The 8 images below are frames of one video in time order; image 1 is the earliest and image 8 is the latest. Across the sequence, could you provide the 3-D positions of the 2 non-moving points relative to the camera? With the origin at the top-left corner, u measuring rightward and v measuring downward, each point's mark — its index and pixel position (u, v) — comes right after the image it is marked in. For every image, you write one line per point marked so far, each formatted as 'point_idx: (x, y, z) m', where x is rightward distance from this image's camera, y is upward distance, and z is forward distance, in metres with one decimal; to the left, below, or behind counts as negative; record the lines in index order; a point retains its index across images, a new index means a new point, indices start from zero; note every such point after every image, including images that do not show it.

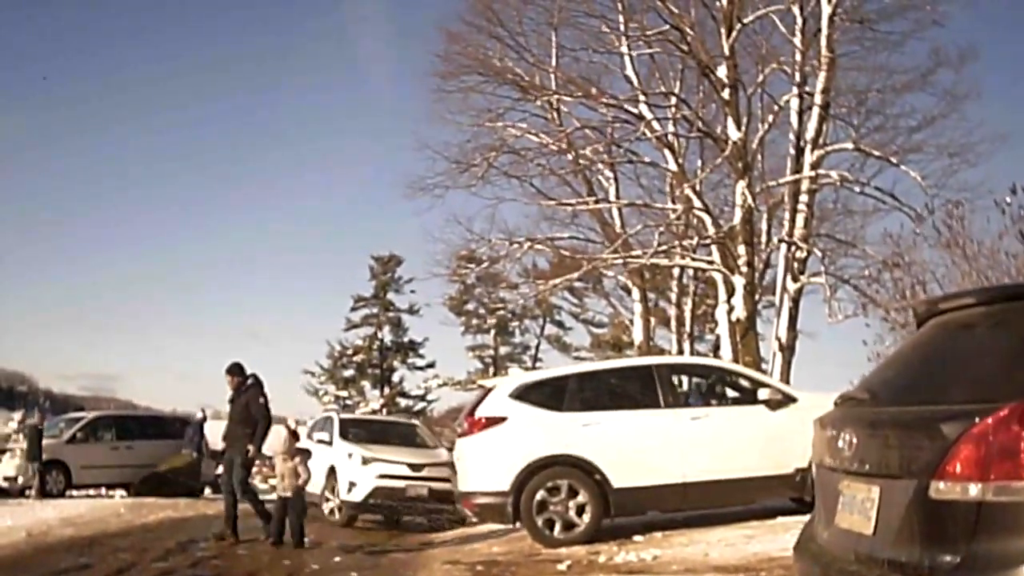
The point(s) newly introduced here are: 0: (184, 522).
0: (-3.6, -2.5, +13.9) m
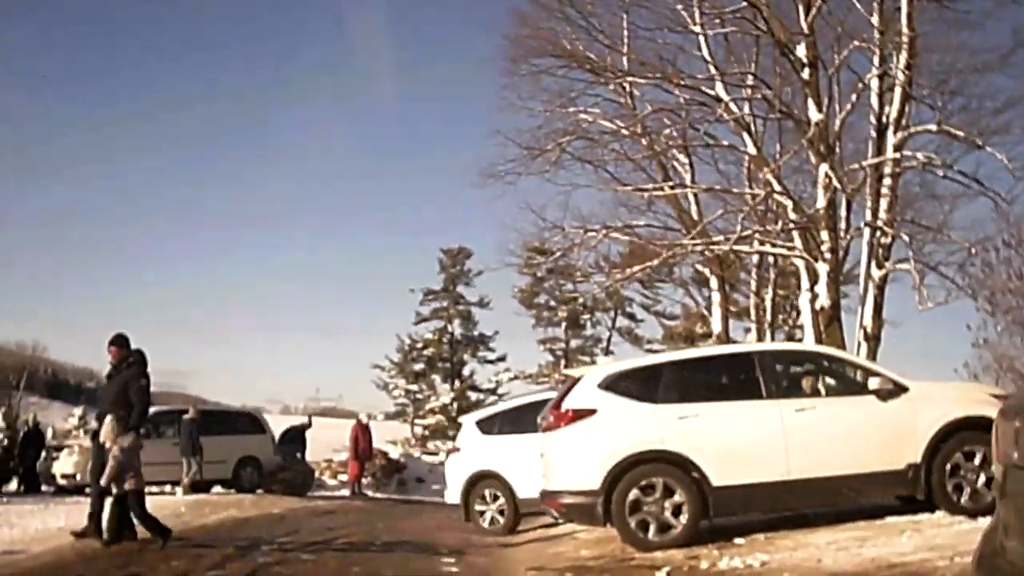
0: (-2.7, -2.4, +13.1) m
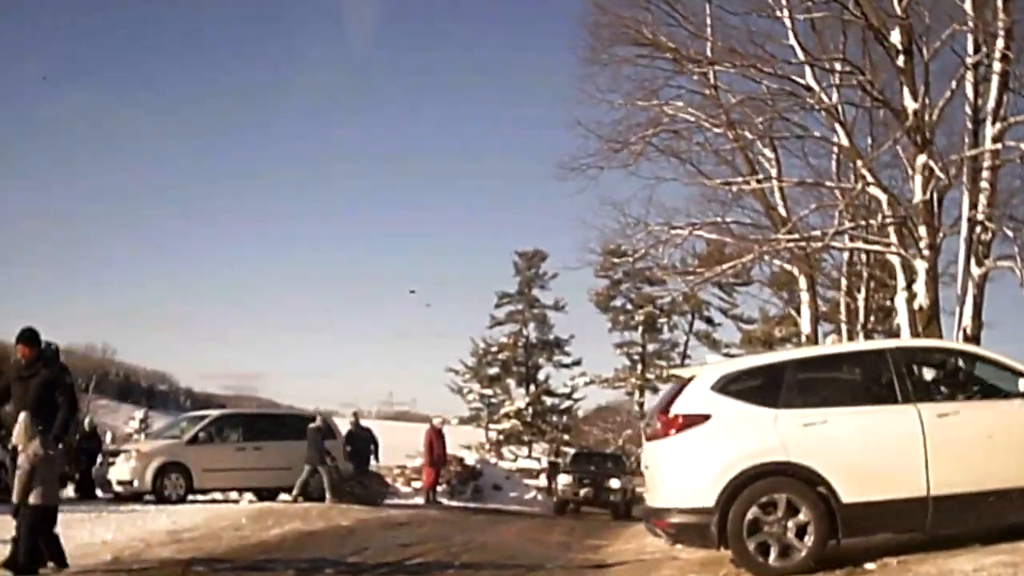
0: (-1.9, -2.3, +12.0) m
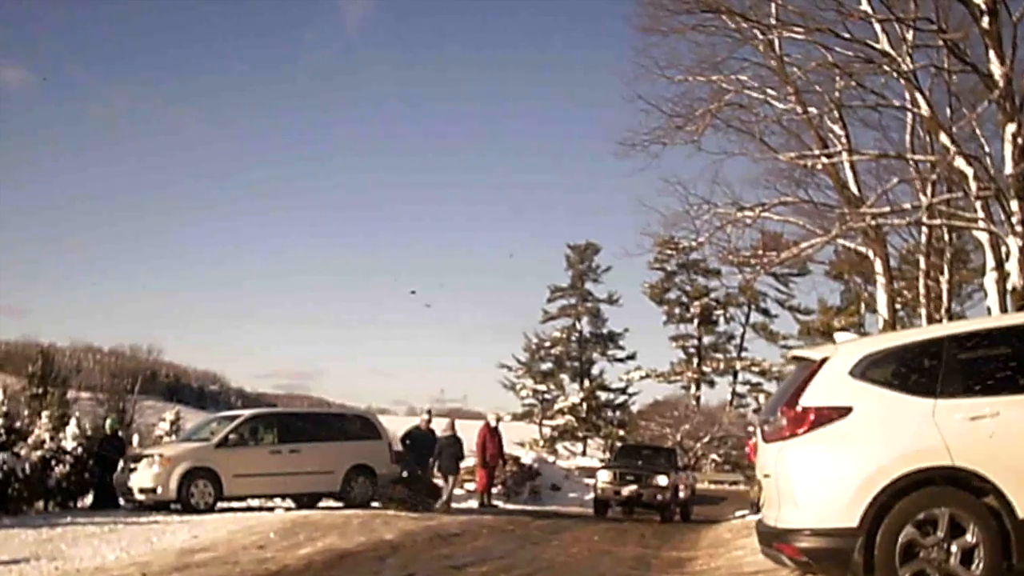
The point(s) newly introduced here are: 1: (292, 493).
0: (-1.3, -2.1, +10.2) m
1: (-3.1, -2.9, +17.7) m
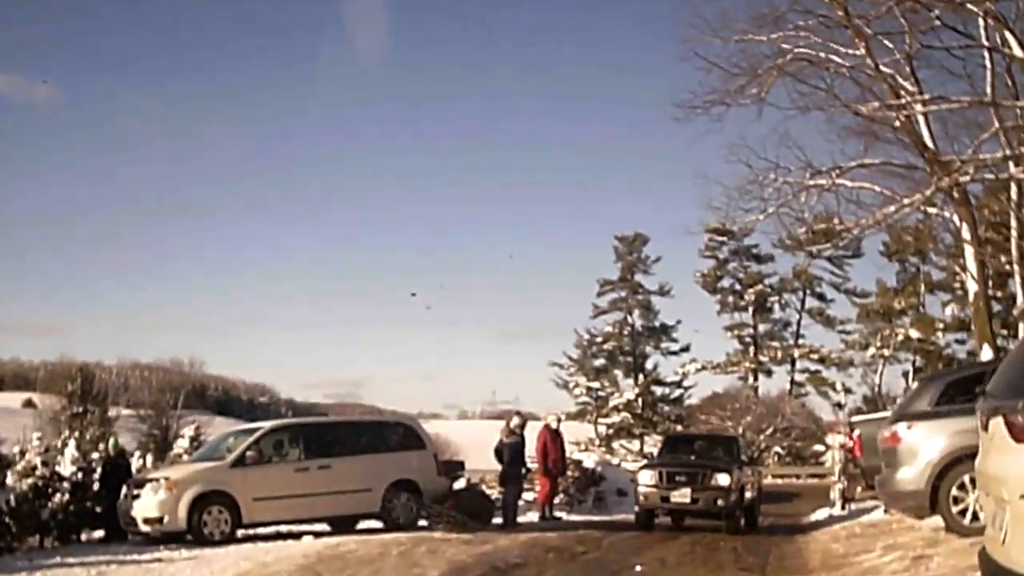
0: (-0.8, -1.9, +7.8) m
1: (-2.3, -2.8, +15.5) m
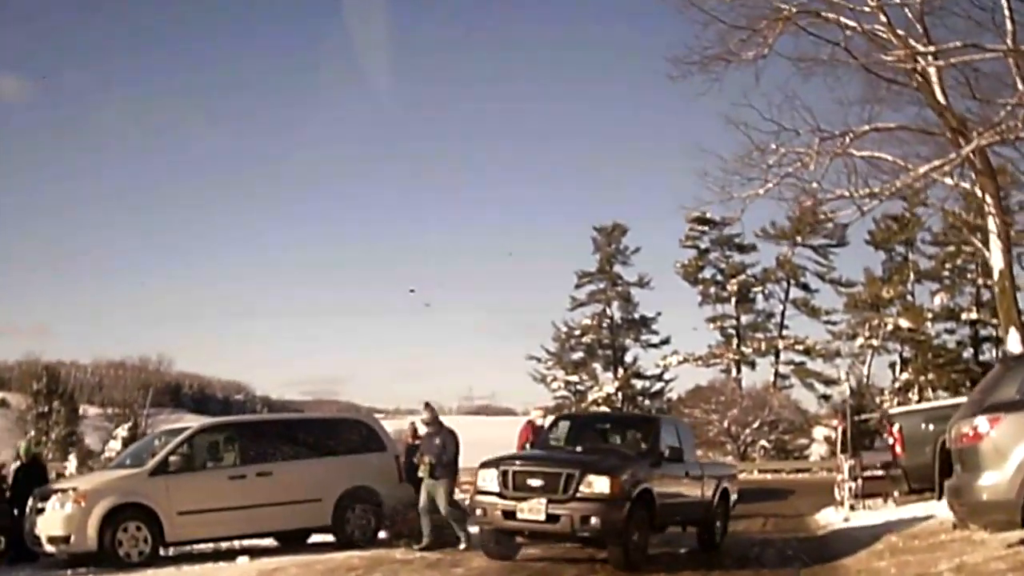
0: (-0.9, -1.7, +5.6) m
1: (-2.5, -2.5, +13.2) m
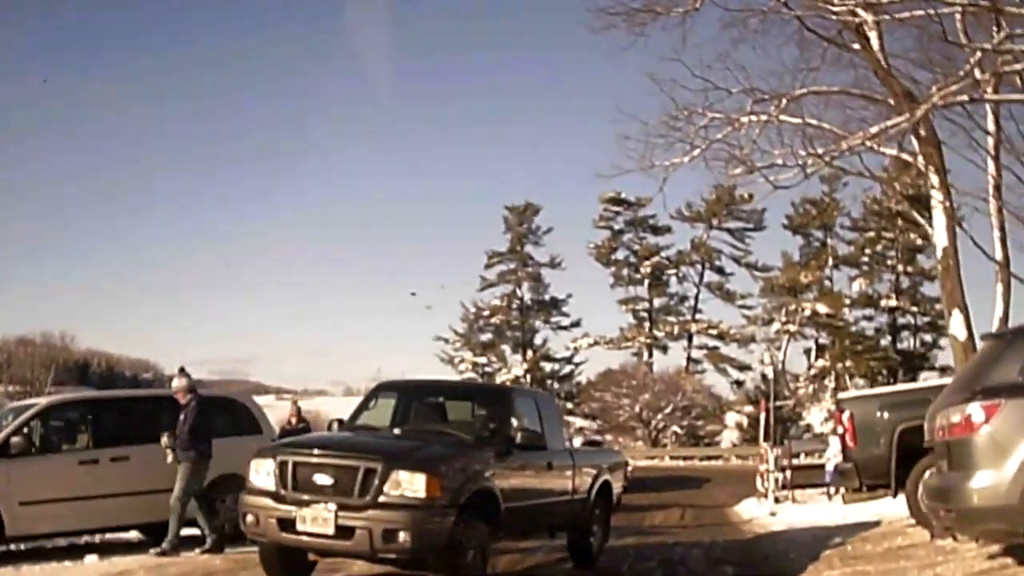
0: (-1.3, -1.5, +3.9) m
1: (-3.4, -2.1, +11.4) m
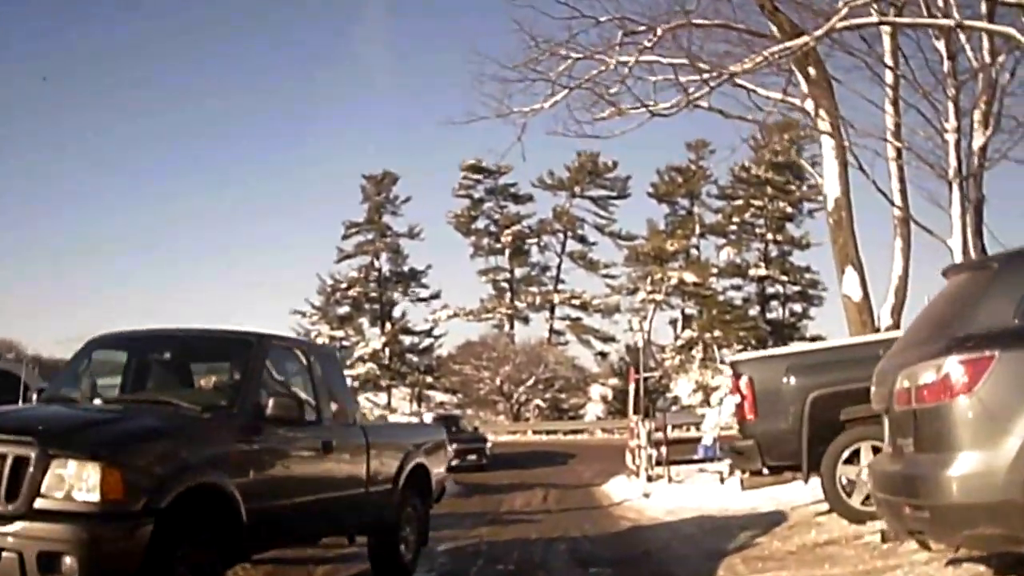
0: (-1.7, -1.2, +1.6) m
1: (-4.7, -1.7, +8.8) m
